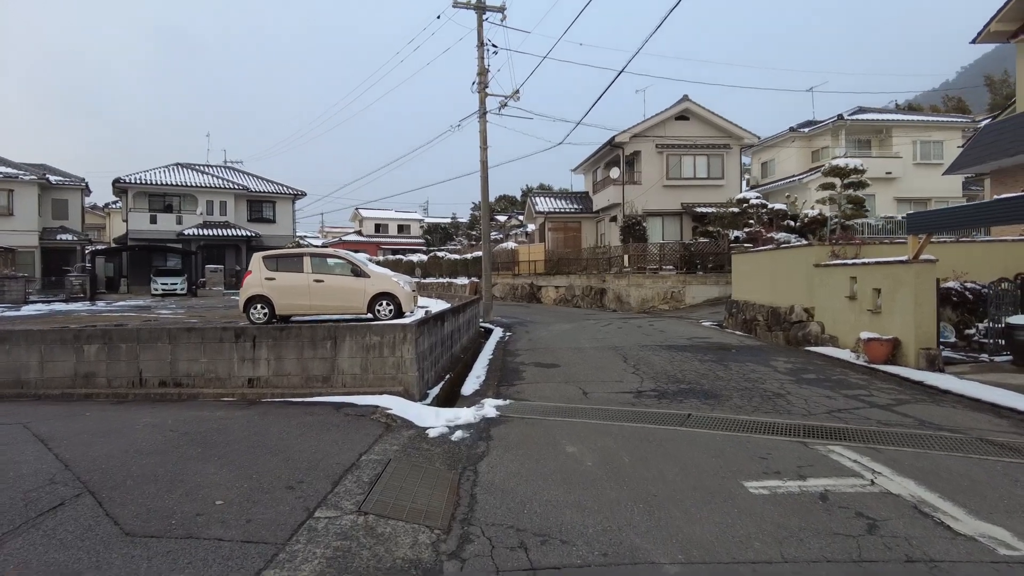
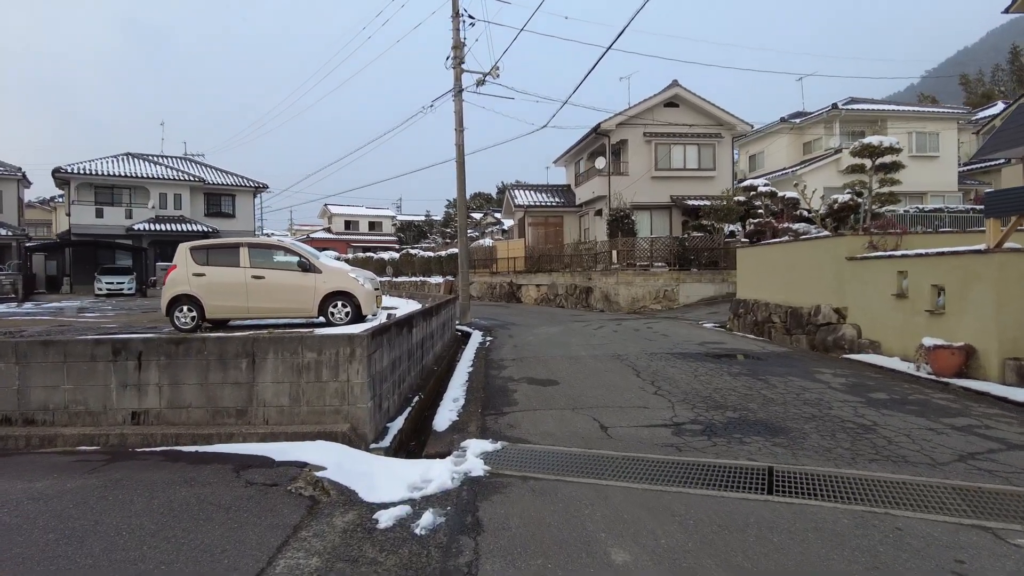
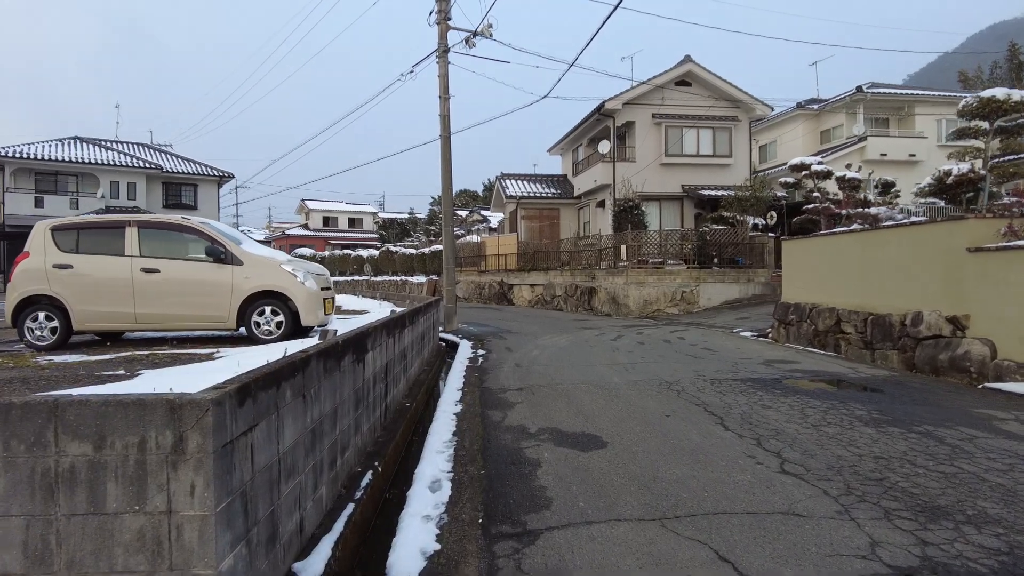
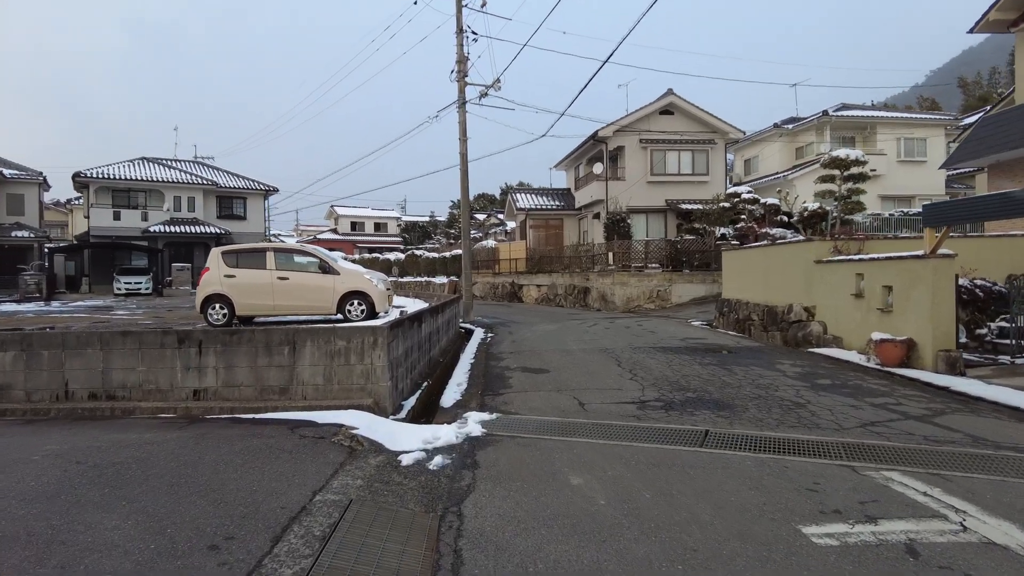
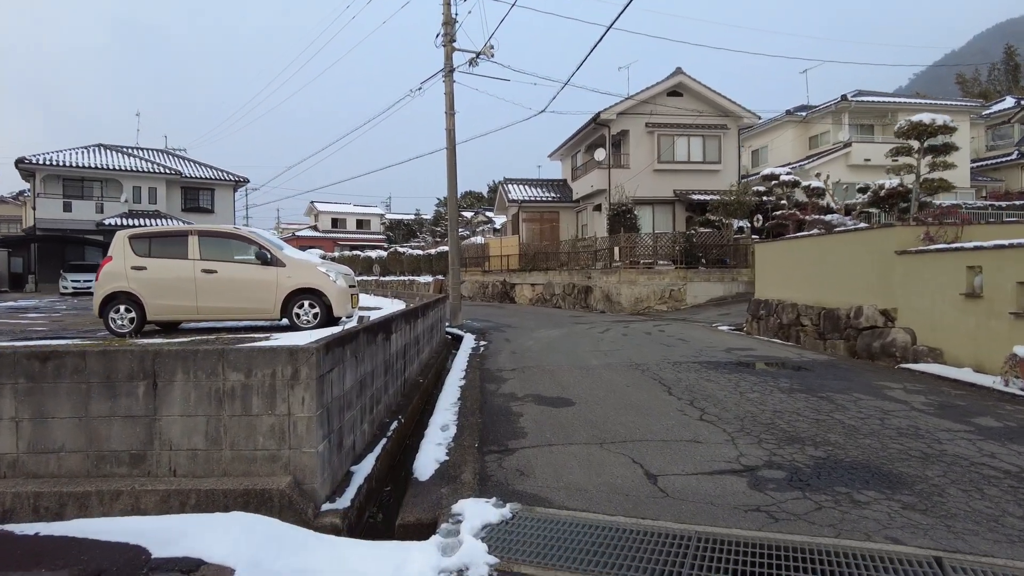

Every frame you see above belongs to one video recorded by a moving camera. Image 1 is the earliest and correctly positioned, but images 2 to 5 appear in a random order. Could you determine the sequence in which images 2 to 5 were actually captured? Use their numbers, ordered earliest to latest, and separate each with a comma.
4, 2, 5, 3
